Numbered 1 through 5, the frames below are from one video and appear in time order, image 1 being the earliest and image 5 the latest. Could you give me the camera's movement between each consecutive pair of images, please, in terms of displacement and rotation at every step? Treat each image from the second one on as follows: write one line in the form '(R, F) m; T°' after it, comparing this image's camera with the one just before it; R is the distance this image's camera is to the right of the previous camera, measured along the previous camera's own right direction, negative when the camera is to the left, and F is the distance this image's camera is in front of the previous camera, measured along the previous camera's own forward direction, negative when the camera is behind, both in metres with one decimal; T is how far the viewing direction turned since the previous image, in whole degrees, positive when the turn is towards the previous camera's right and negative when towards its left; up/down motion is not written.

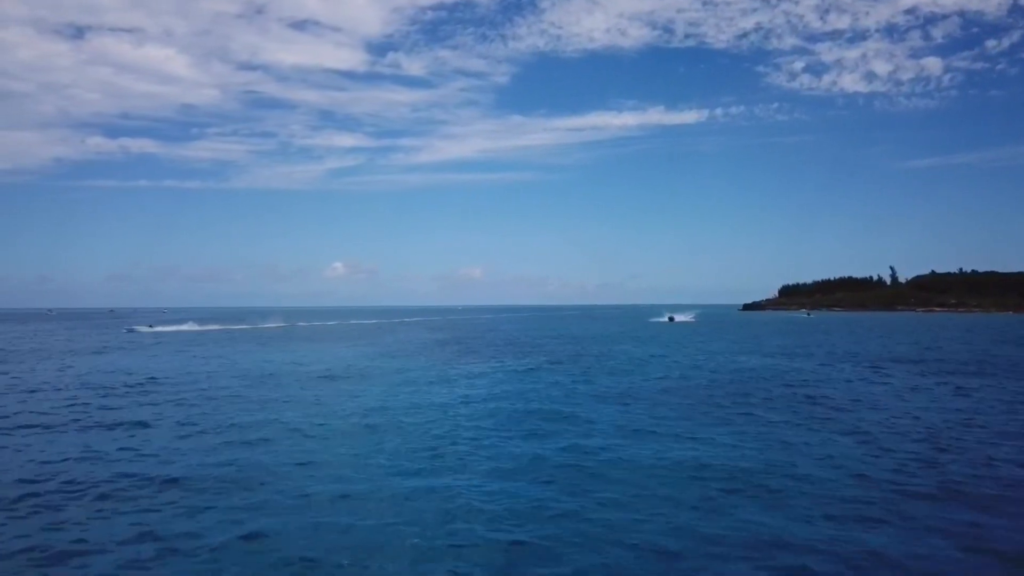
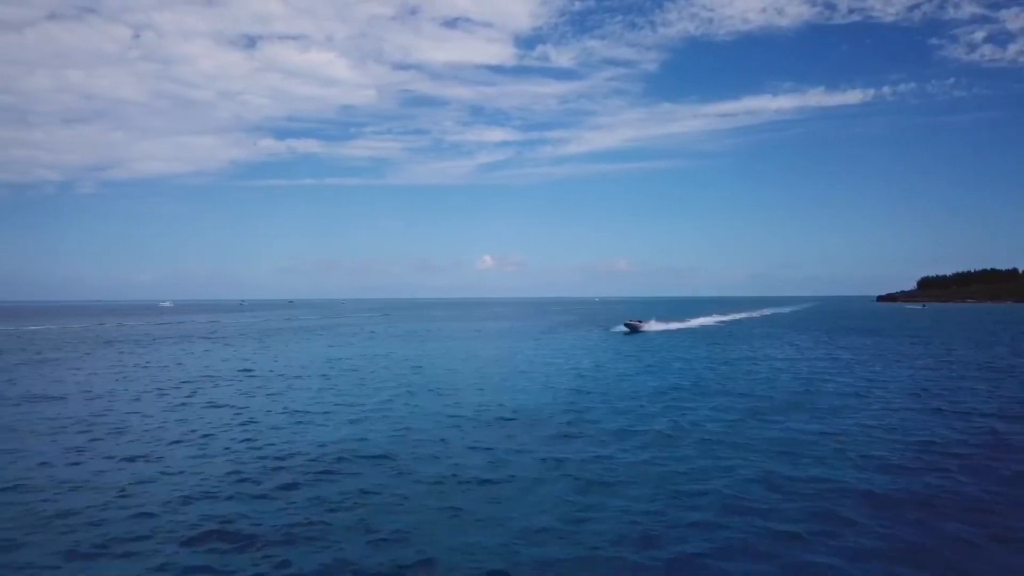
(+2.2, -3.2) m; -11°
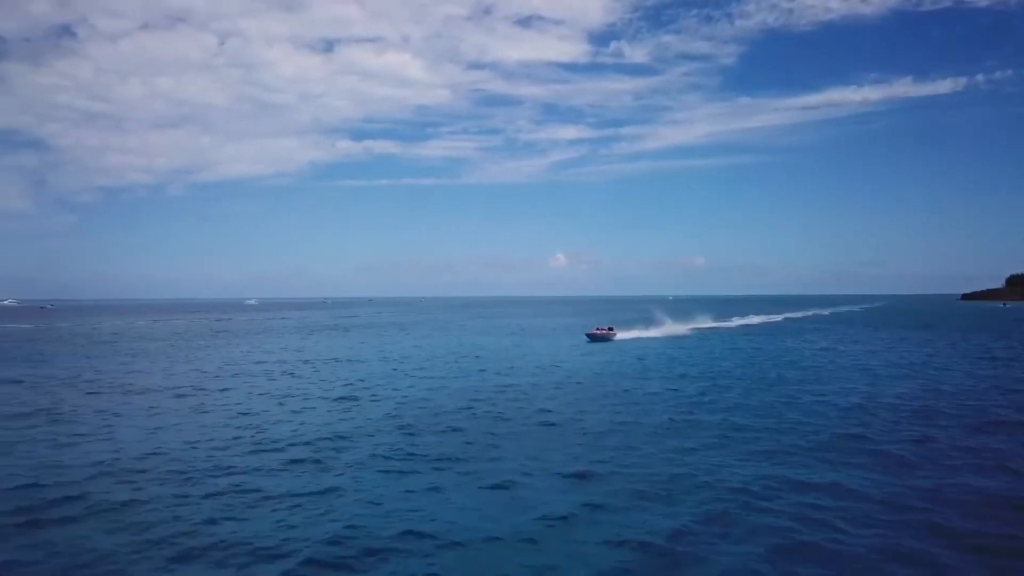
(+0.6, -1.3) m; -6°
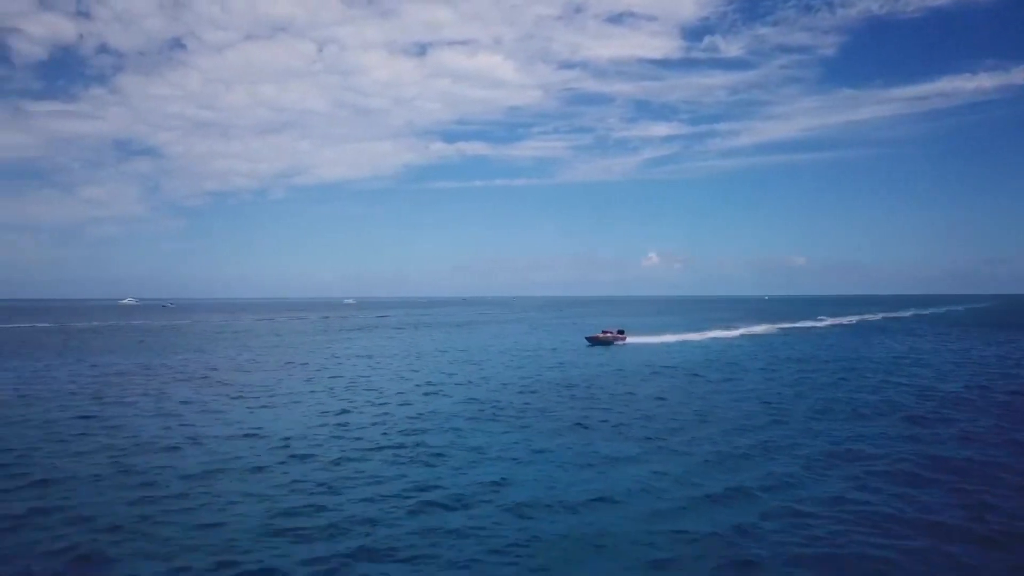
(+0.2, -2.1) m; -7°
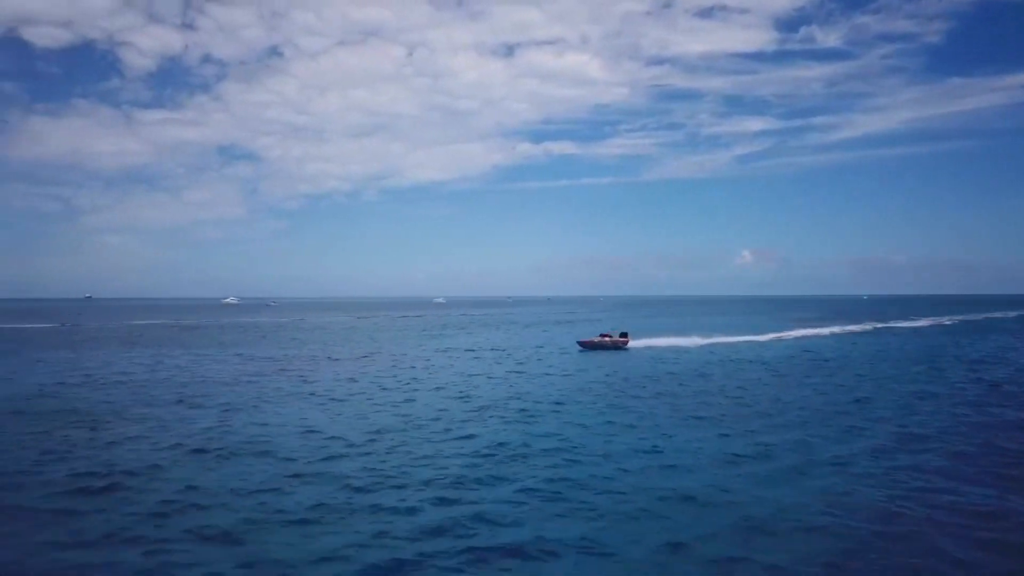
(+0.1, -1.4) m; -7°
